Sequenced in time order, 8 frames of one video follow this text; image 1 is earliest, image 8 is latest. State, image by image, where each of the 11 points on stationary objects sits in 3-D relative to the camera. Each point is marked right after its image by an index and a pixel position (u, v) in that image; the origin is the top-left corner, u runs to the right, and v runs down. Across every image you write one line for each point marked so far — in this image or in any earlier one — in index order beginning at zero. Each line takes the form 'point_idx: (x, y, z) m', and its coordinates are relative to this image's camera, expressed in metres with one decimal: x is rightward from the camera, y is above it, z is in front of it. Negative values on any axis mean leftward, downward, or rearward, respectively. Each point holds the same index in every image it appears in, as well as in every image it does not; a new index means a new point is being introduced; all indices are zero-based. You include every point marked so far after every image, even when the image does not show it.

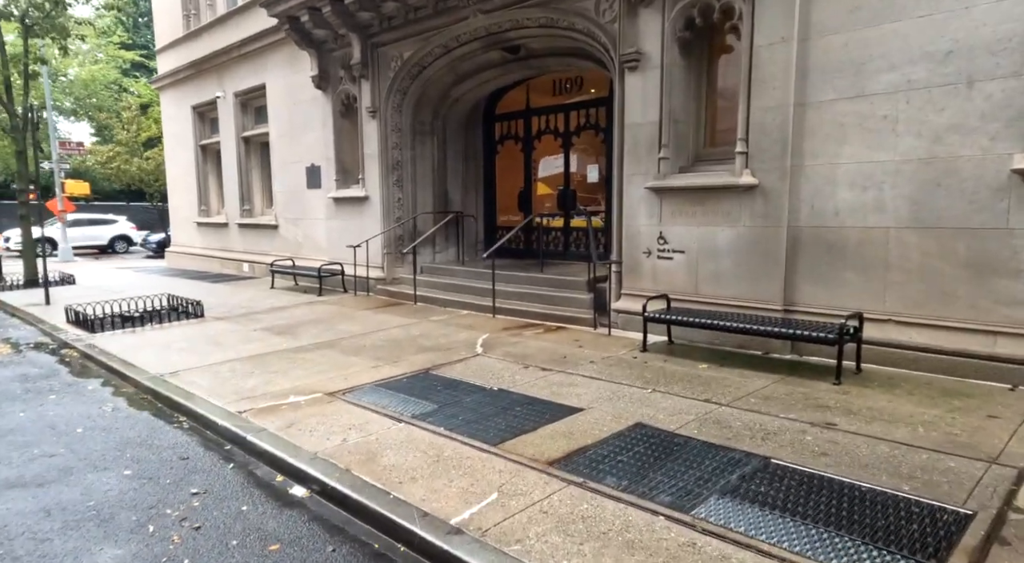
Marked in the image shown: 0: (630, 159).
0: (+1.5, +1.5, +8.5) m
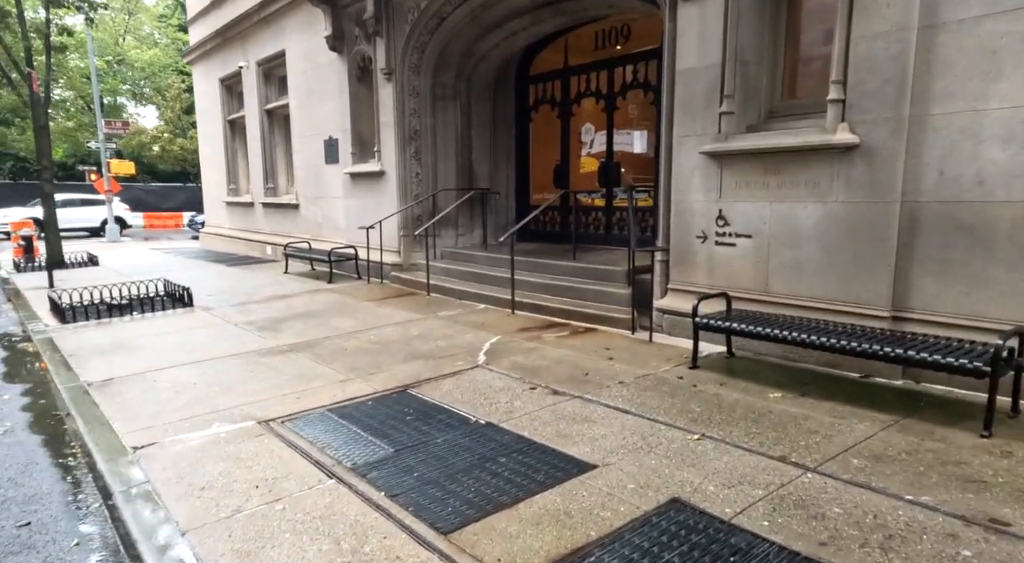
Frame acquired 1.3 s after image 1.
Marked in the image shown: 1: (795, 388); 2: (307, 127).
0: (+1.7, +1.6, +6.6) m
1: (+2.0, -0.8, +4.8) m
2: (-4.2, +3.2, +13.9) m
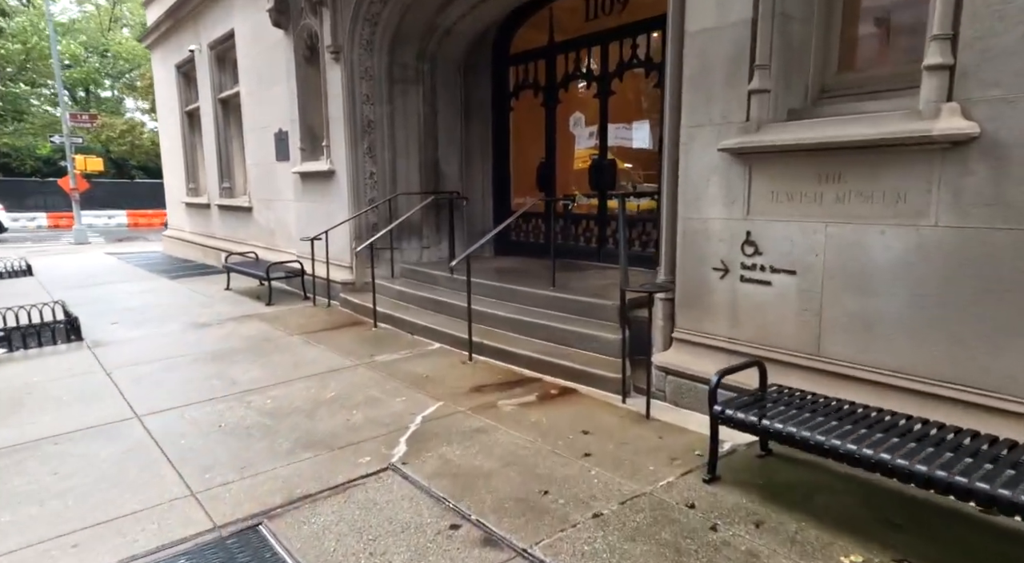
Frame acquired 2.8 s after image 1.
0: (+1.3, +1.3, +4.7) m
1: (+1.6, -1.1, +2.9) m
2: (-4.6, +2.9, +12.0) m
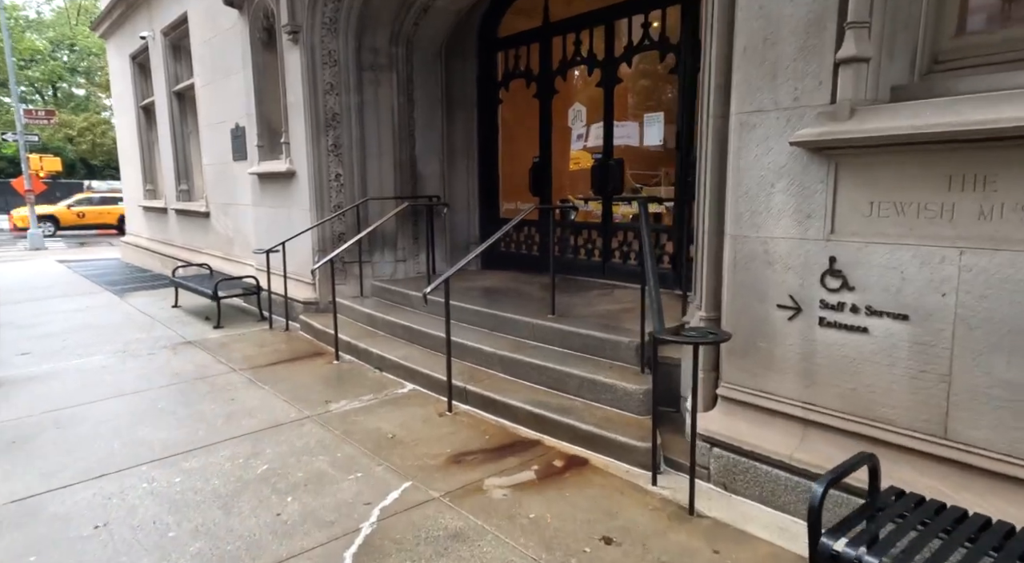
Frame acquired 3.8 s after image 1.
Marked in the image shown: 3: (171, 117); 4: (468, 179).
0: (+1.2, +1.1, +3.4) m
1: (+1.6, -1.3, +1.7) m
2: (-4.7, +2.7, +10.6) m
3: (-6.3, +3.0, +12.5) m
4: (-0.6, +1.3, +8.7) m
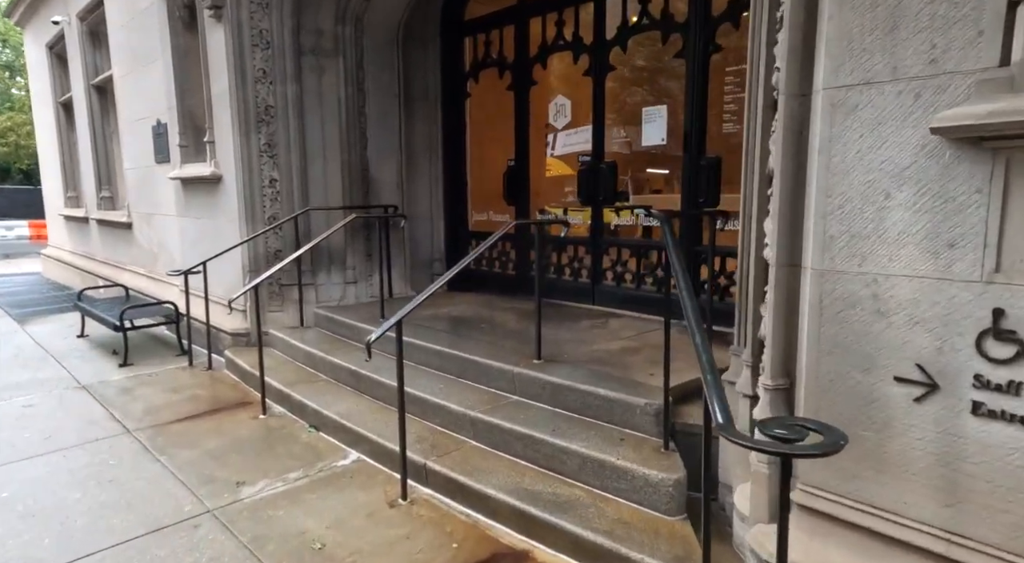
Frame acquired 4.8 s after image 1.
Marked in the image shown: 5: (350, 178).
0: (+1.2, +0.9, +2.3) m
1: (+1.6, -1.5, +0.5) m
2: (-5.2, +2.4, +9.1) m
3: (-6.8, +2.7, +10.9) m
4: (-0.9, +1.1, +7.5) m
5: (-1.7, +1.1, +6.8) m
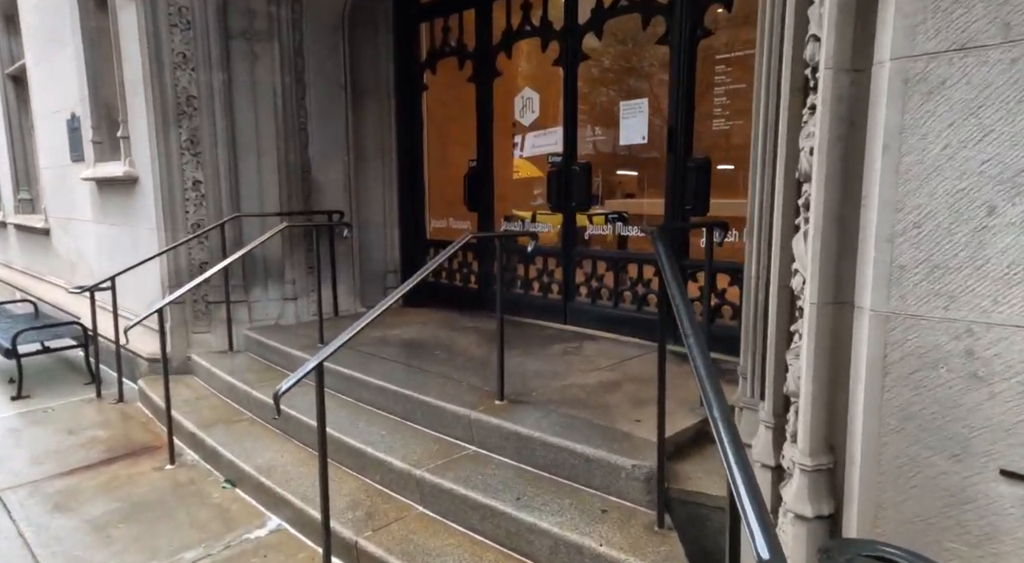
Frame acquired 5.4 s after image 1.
0: (+1.0, +0.7, +1.6) m
1: (+1.6, -1.6, -0.2) m
2: (-5.6, +2.2, +8.1) m
3: (-7.4, +2.5, +9.8) m
4: (-1.3, +0.9, +6.6) m
5: (-2.0, +0.9, +6.0) m
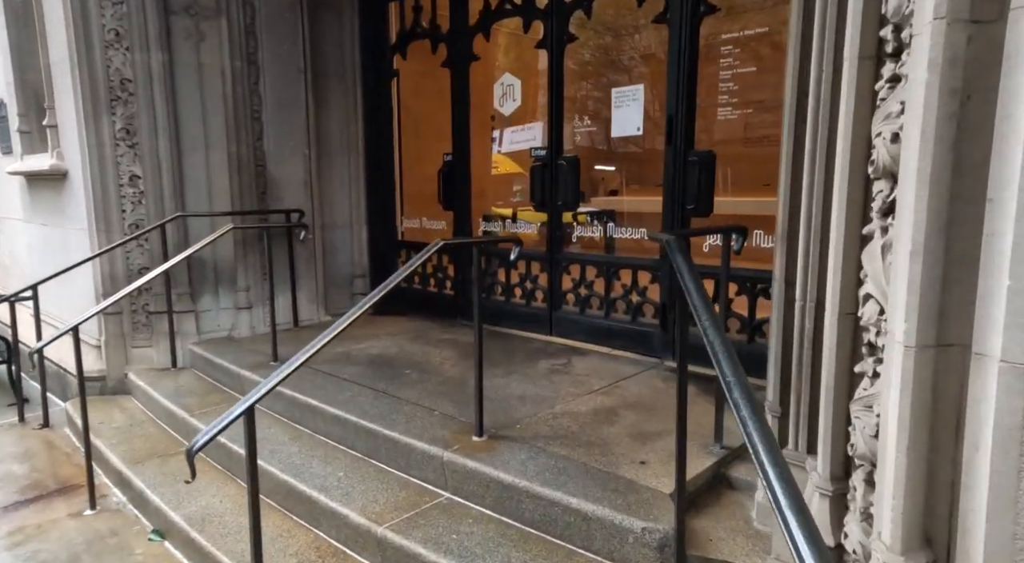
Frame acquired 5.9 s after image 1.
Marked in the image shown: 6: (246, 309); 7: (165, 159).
0: (+1.0, +0.7, +1.0) m
1: (+1.6, -1.7, -0.7) m
2: (-5.9, +2.1, +7.4) m
3: (-7.7, +2.5, +9.0) m
4: (-1.5, +0.9, +6.0) m
5: (-2.2, +0.9, +5.3) m
6: (-2.2, -0.2, +5.5) m
7: (-2.6, +0.9, +5.1) m
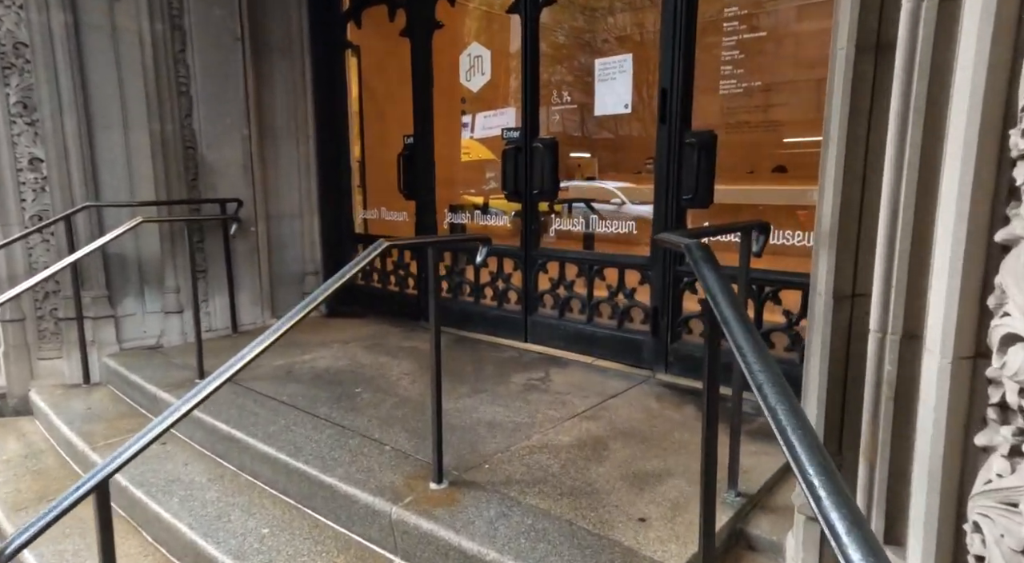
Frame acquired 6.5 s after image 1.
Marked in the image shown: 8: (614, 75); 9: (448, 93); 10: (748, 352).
0: (+0.9, +0.6, +0.4) m
1: (+1.6, -1.8, -1.2) m
2: (-6.2, +2.2, +6.5) m
3: (-8.0, +2.5, +8.0) m
4: (-1.7, +0.9, +5.3) m
5: (-2.4, +0.8, +4.6) m
6: (-2.4, -0.2, +4.8) m
7: (-2.8, +0.9, +4.3) m
8: (+0.6, +1.2, +3.9) m
9: (-0.5, +1.3, +4.7) m
10: (+0.5, -0.2, +1.5) m
